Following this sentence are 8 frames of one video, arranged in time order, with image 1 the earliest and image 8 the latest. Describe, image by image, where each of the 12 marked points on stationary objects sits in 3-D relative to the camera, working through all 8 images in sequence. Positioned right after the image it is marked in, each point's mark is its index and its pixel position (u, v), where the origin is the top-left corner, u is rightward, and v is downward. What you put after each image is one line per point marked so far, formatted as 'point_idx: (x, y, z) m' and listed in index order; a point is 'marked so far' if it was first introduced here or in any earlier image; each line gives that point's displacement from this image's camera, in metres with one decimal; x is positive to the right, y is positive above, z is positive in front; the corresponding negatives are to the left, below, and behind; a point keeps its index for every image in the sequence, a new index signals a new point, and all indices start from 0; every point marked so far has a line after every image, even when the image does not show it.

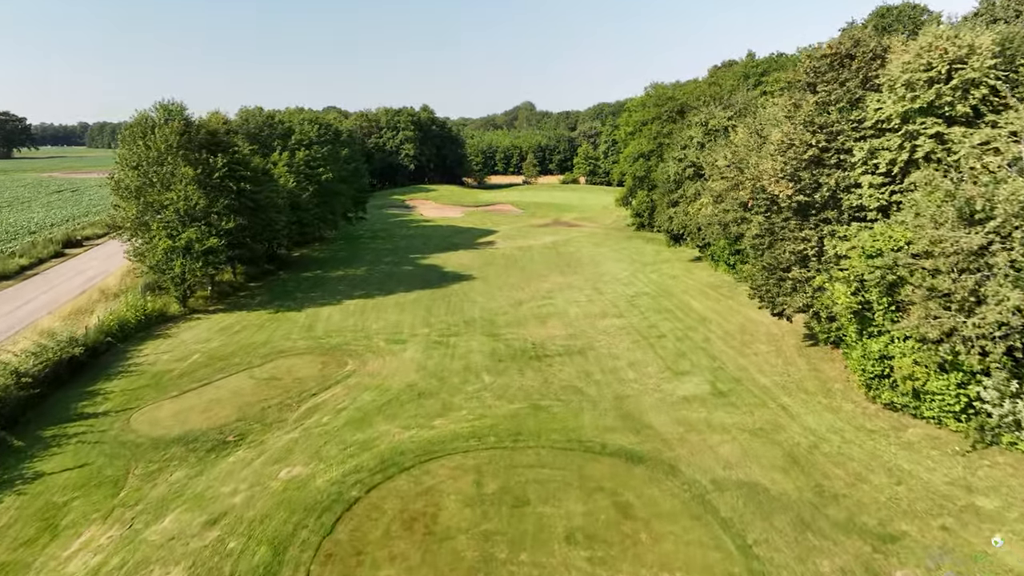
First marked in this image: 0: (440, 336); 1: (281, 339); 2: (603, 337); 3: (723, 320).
0: (-3.4, -2.3, +20.0) m
1: (-10.8, -2.4, +19.5) m
2: (+4.1, -2.3, +19.0) m
3: (+9.7, -1.5, +19.3) m
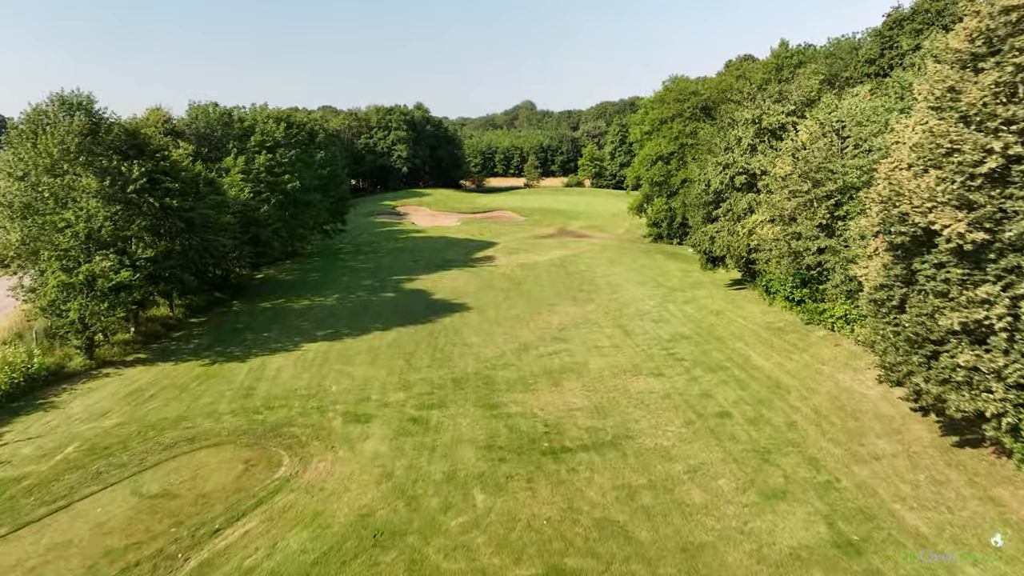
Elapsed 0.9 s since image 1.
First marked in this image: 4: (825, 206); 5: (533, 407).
0: (-3.3, -4.2, +14.8) m
1: (-10.7, -4.3, +14.3) m
2: (+4.3, -4.2, +13.9) m
3: (+9.9, -3.4, +14.1) m
4: (+12.1, +3.2, +16.1) m
5: (+0.8, -4.2, +14.6) m
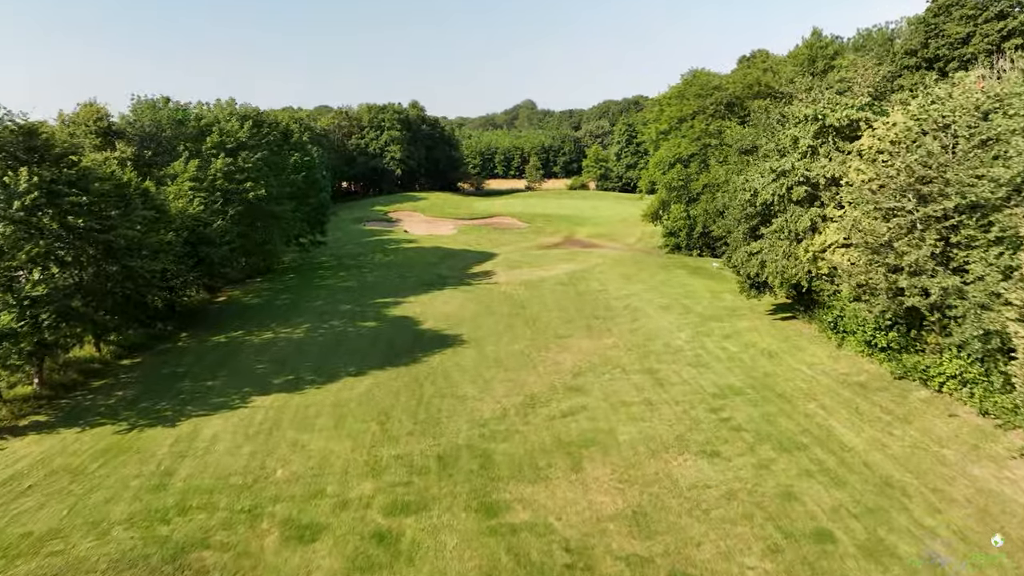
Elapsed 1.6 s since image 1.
0: (-3.1, -5.7, +10.7) m
1: (-10.5, -5.8, +10.3) m
2: (+4.4, -5.6, +9.8) m
3: (+10.0, -4.9, +10.1) m
4: (+12.3, +1.7, +12.0) m
5: (+0.9, -5.7, +10.5) m
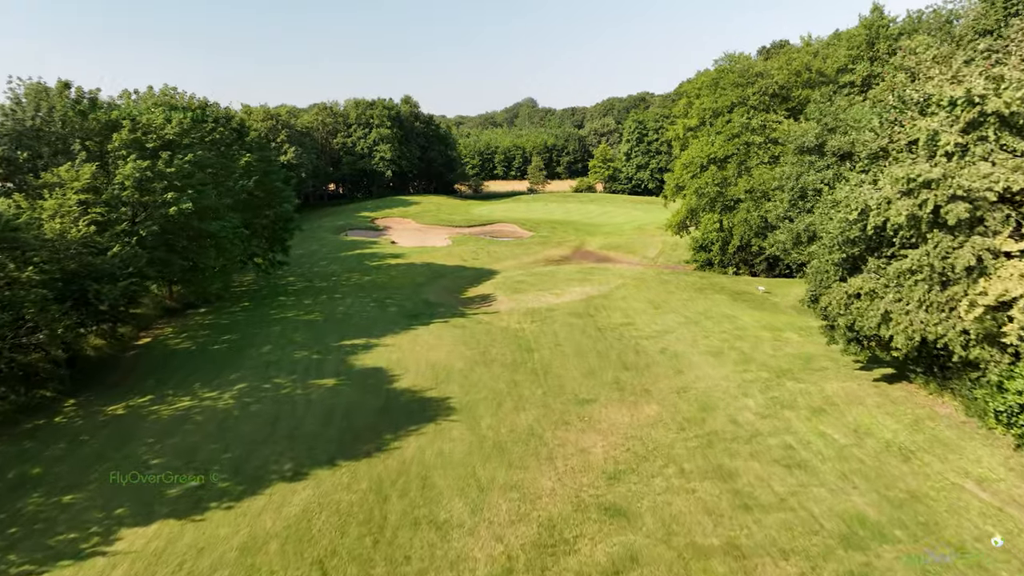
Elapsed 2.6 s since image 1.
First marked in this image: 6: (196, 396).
0: (-2.9, -7.6, +5.2) m
1: (-10.3, -7.7, +4.7) m
2: (+4.6, -7.5, +4.2) m
3: (+10.2, -6.7, +4.5) m
4: (+12.5, -0.1, +6.5) m
5: (+1.1, -7.5, +5.0) m
6: (-11.9, -4.1, +15.7) m
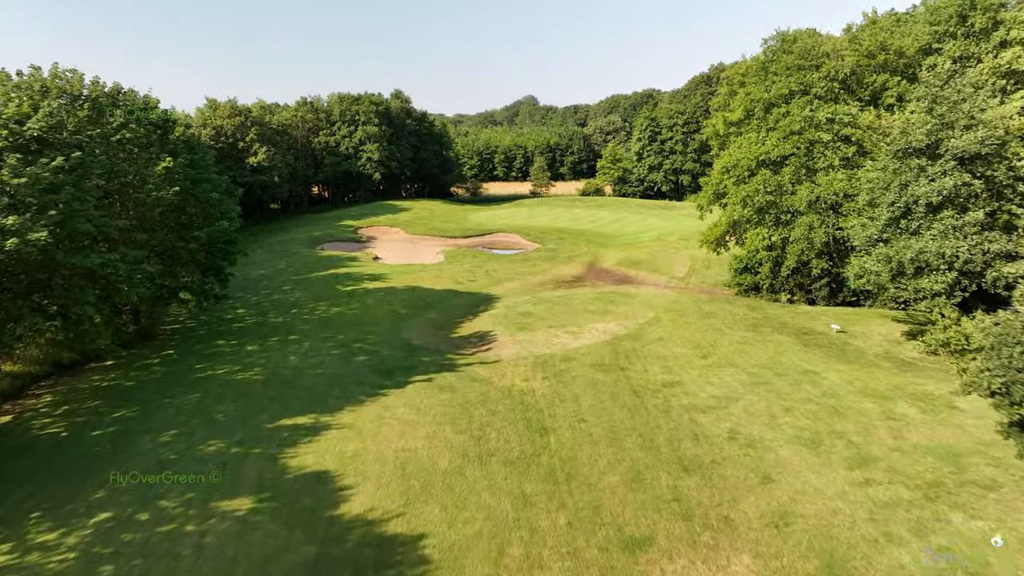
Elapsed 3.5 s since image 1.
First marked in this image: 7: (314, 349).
0: (-2.7, -9.5, -0.6) m
1: (-10.1, -9.7, -1.0) m
2: (+4.9, -9.5, -1.5) m
3: (+10.5, -8.7, -1.2) m
4: (+12.7, -2.1, +0.7) m
5: (+1.3, -9.5, -0.8) m
6: (-11.7, -6.1, +9.9) m
7: (-9.3, -2.9, +19.5) m
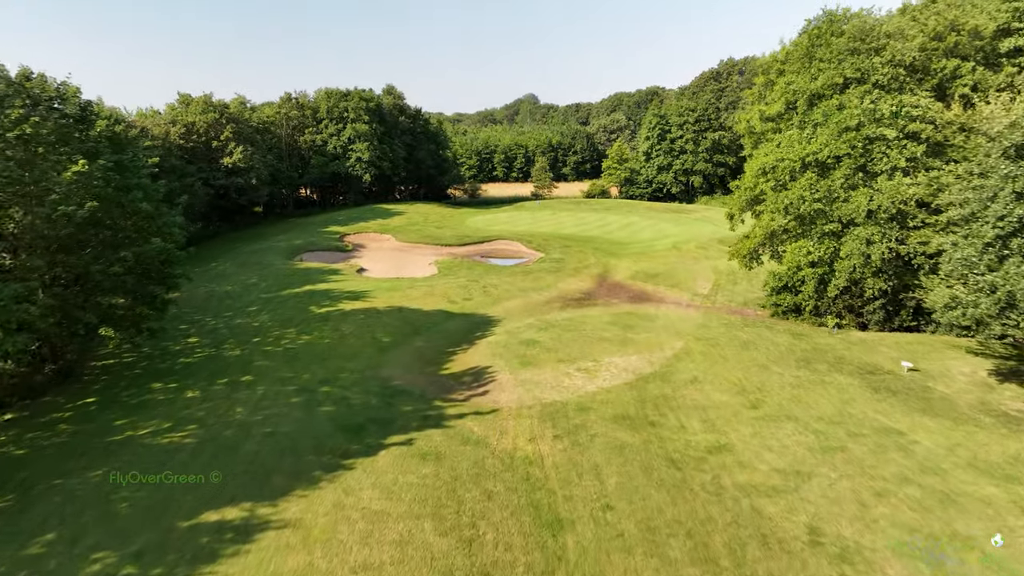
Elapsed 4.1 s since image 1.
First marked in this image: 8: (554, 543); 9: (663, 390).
0: (-2.6, -10.8, -4.3) m
1: (-10.0, -10.9, -4.8) m
2: (+4.9, -10.7, -5.2) m
3: (+10.5, -9.9, -5.0) m
4: (+12.7, -3.3, -3.0) m
5: (+1.4, -10.7, -4.5) m
6: (-11.6, -7.3, +6.2) m
7: (-9.2, -4.1, +15.8) m
8: (+1.1, -6.3, +10.3) m
9: (+6.0, -3.9, +16.4) m
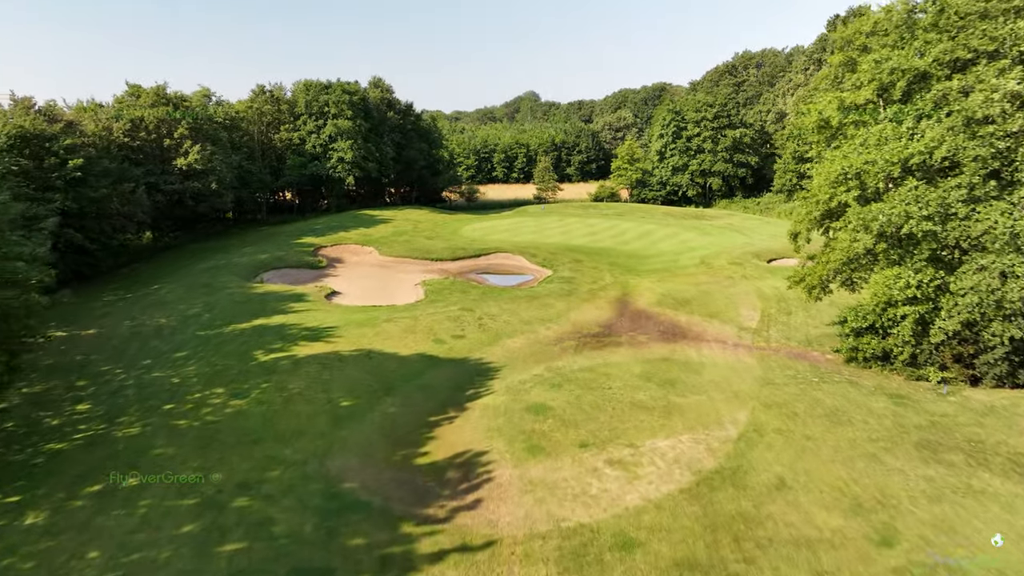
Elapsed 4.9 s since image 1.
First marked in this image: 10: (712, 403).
0: (-2.5, -12.6, -9.6) m
1: (-9.9, -12.8, -10.1) m
2: (+5.0, -12.5, -10.6) m
3: (+10.6, -11.8, -10.3) m
4: (+12.9, -5.2, -8.4) m
5: (+1.5, -12.6, -9.8) m
6: (-11.5, -9.1, +0.9) m
7: (-9.1, -5.9, +10.4) m
8: (+1.2, -8.1, +5.0) m
9: (+6.1, -5.7, +11.1) m
10: (+7.3, -4.2, +15.3) m
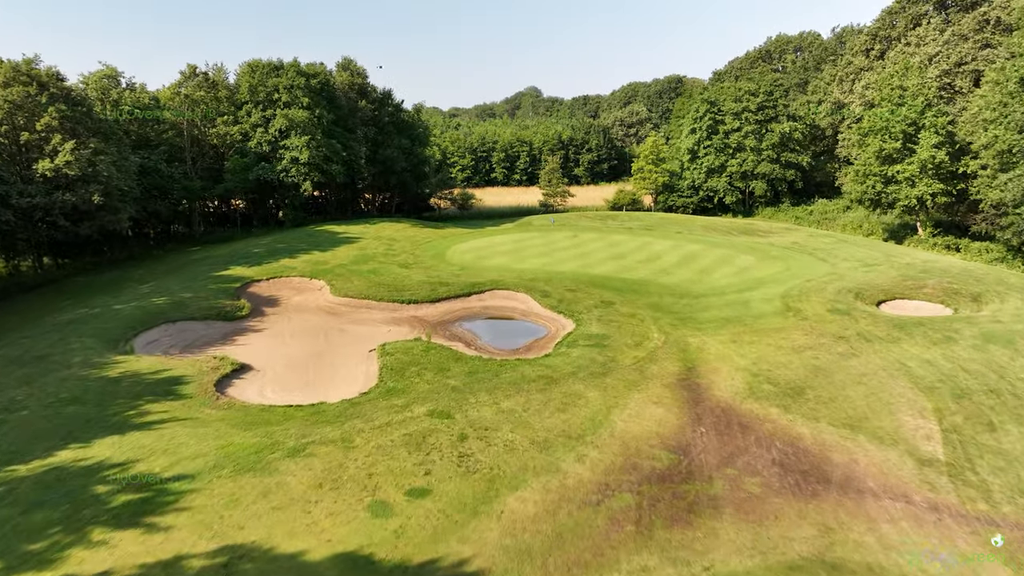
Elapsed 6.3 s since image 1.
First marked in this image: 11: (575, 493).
0: (-2.4, -15.8, -19.1) m
1: (-9.8, -16.0, -19.6) m
2: (+5.2, -15.7, -20.1) m
3: (+10.8, -15.0, -19.8) m
4: (+13.0, -8.3, -17.9) m
5: (+1.7, -15.8, -19.3) m
6: (-11.4, -12.3, -8.7) m
7: (-9.0, -9.0, +0.9) m
8: (+1.3, -11.2, -4.6) m
9: (+6.3, -8.8, +1.5) m
10: (+7.5, -7.3, +5.7) m
11: (+1.8, -5.6, +11.6) m
